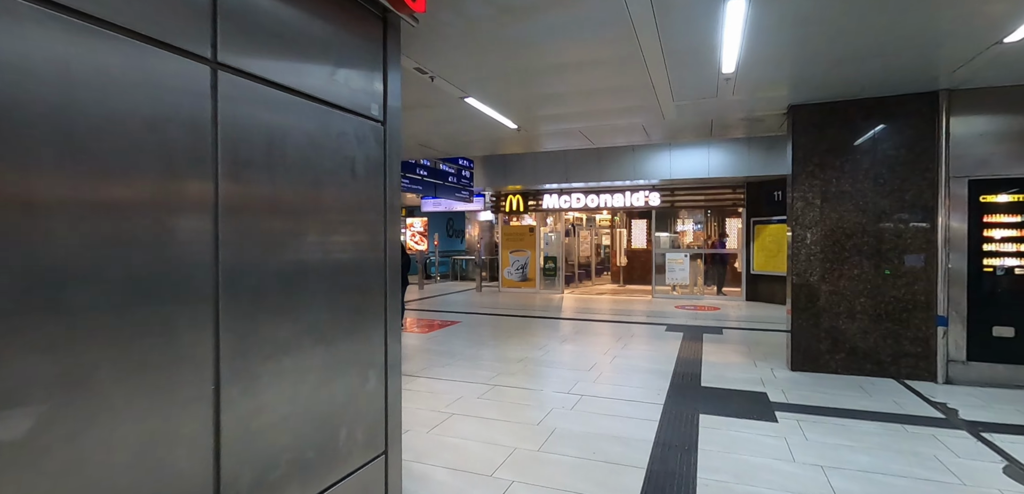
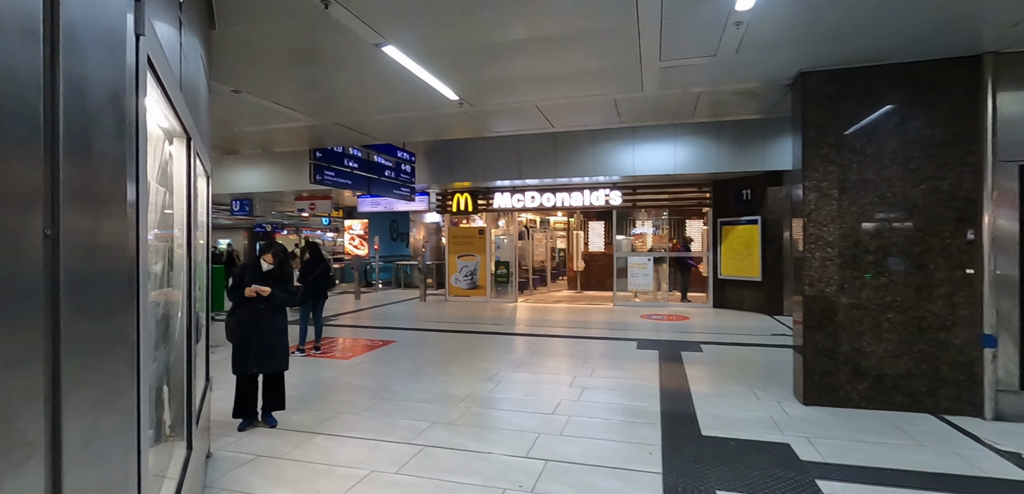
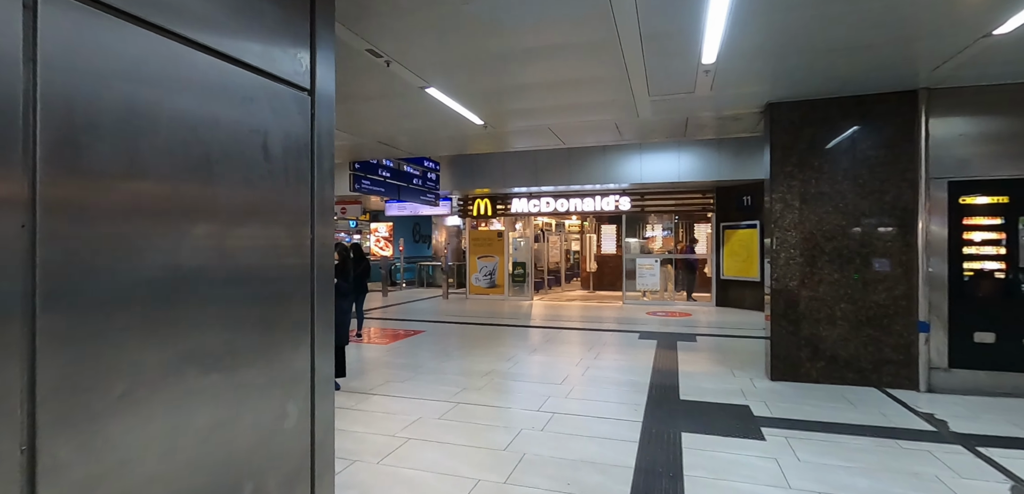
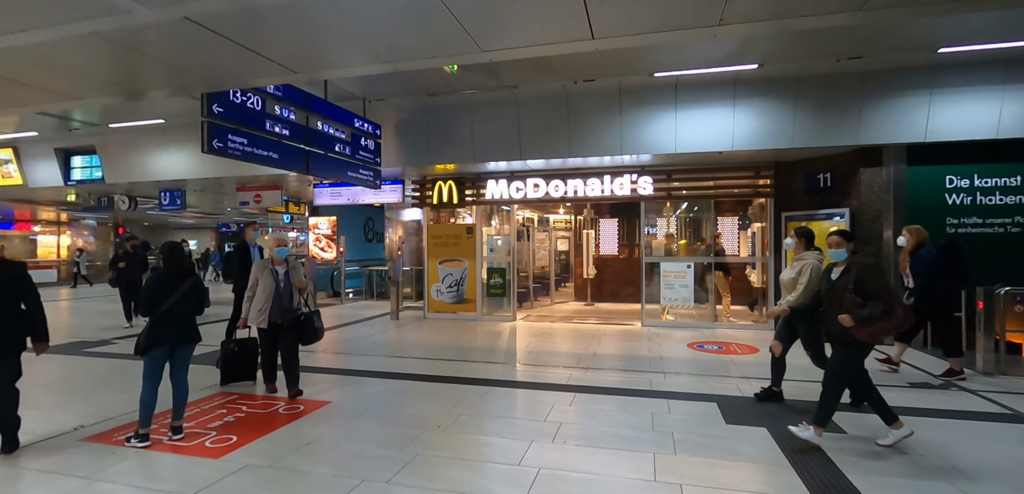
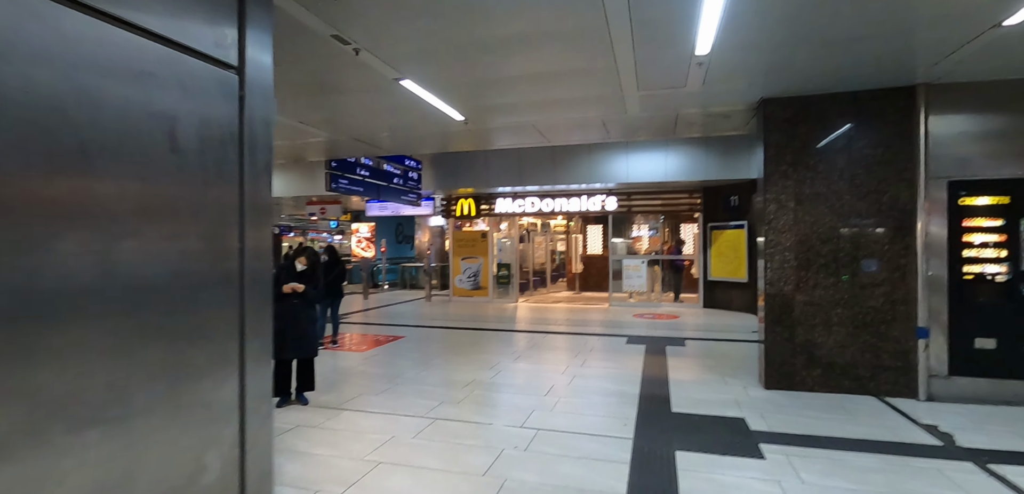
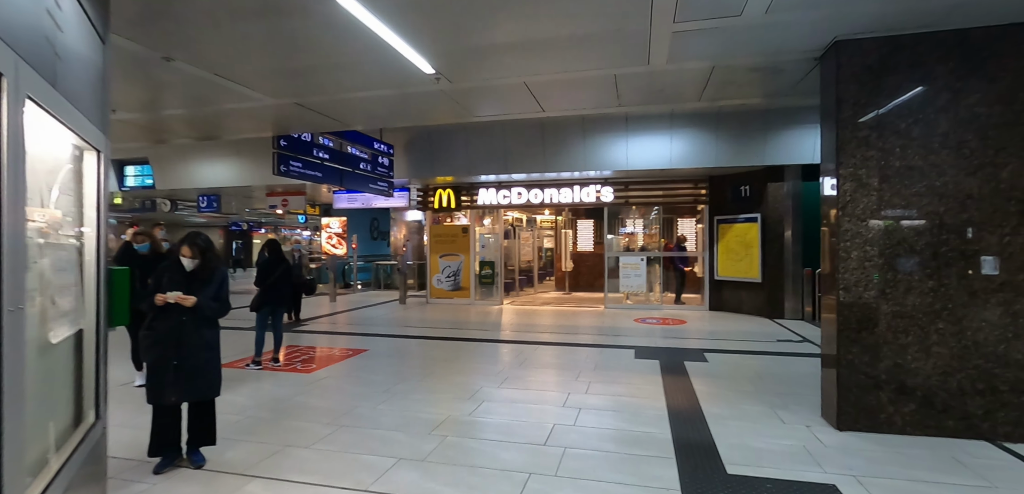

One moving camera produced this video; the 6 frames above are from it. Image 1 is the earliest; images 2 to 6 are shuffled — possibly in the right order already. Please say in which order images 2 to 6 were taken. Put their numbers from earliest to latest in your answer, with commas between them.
3, 5, 2, 6, 4
